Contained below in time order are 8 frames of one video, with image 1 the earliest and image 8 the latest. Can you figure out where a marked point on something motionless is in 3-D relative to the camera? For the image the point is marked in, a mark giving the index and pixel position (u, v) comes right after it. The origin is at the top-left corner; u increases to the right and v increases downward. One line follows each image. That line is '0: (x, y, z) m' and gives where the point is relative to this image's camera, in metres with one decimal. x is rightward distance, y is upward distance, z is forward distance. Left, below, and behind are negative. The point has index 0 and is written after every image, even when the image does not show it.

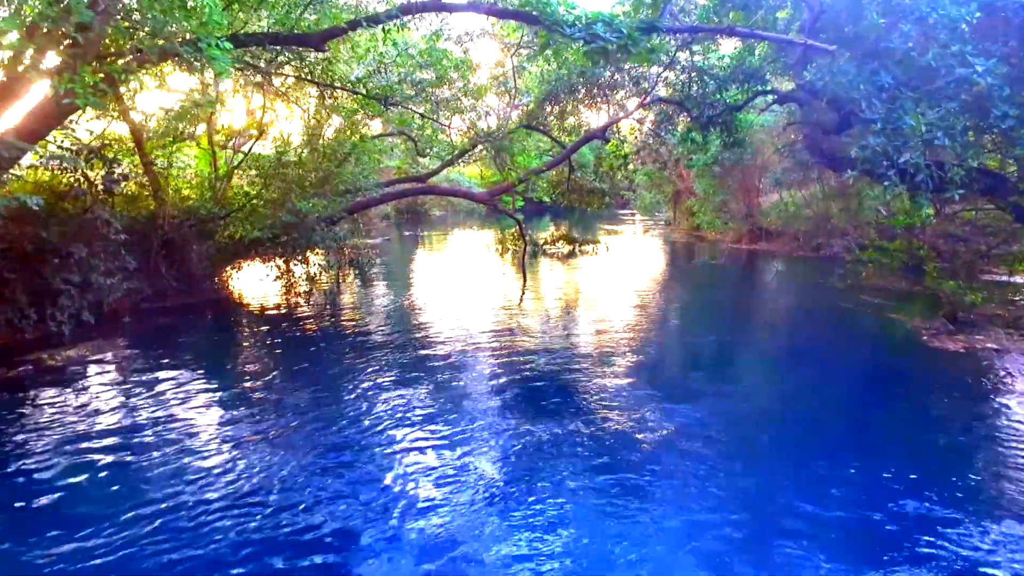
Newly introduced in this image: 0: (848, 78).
0: (+2.7, +1.7, +7.6) m
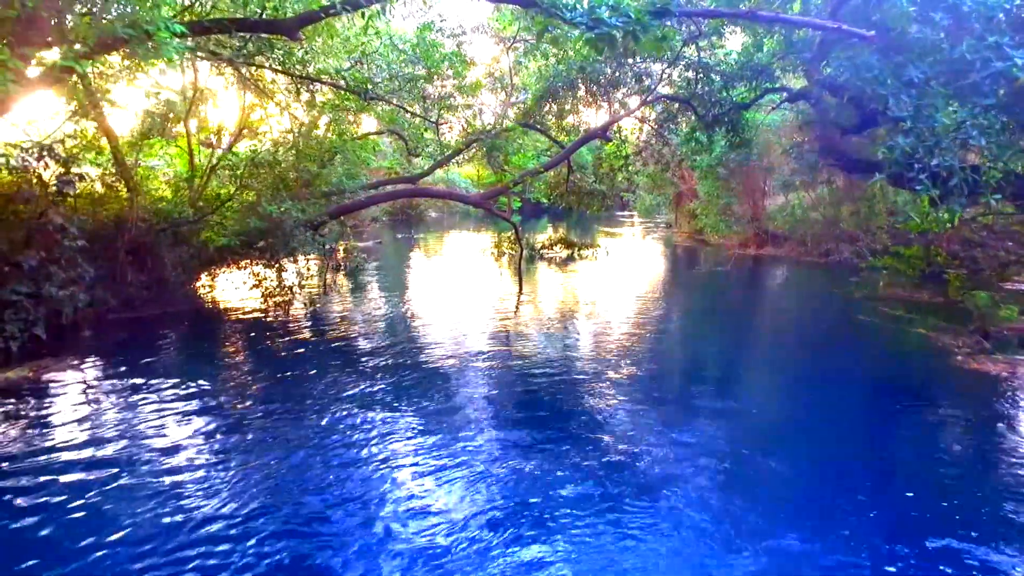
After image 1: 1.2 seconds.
0: (+2.6, +1.6, +7.0) m
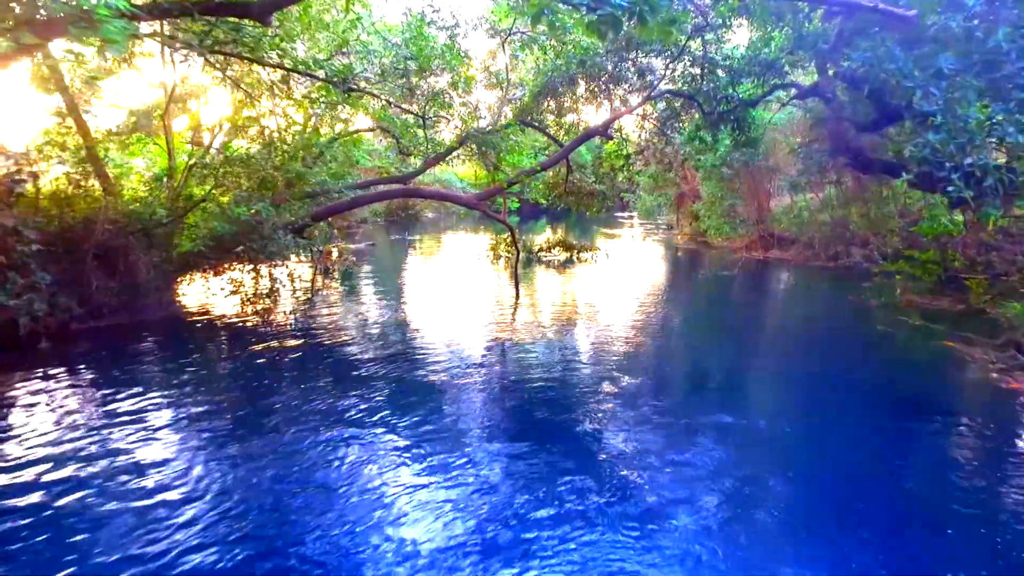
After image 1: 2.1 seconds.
0: (+2.6, +1.5, +6.5) m
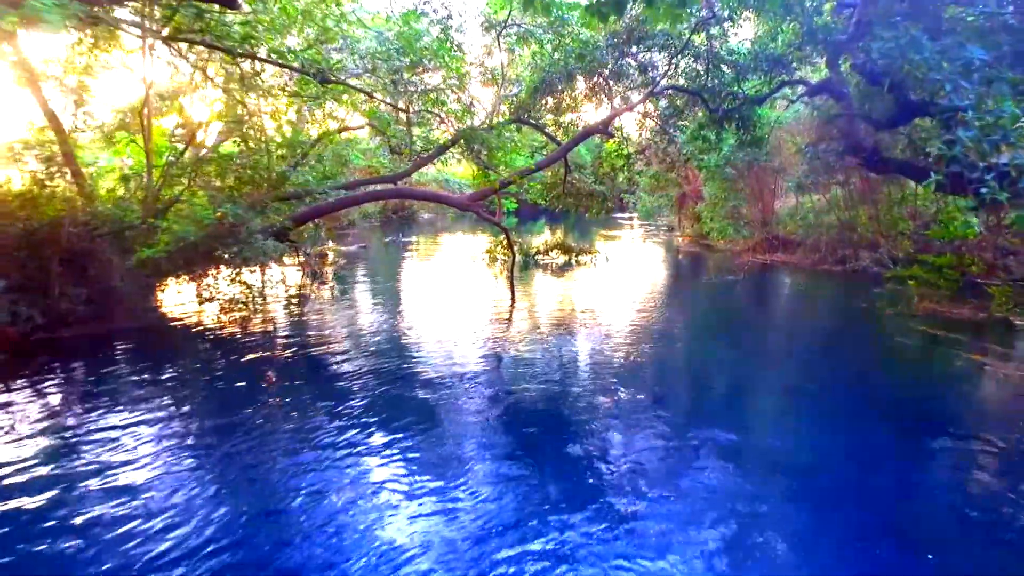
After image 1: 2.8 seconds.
0: (+2.6, +1.4, +6.0) m
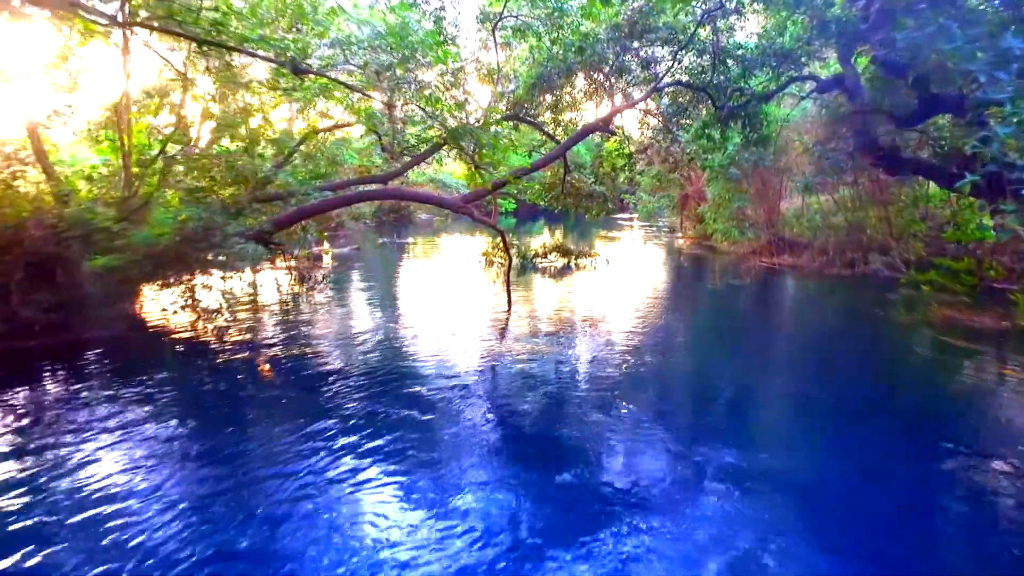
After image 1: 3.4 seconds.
0: (+2.5, +1.4, +5.5) m
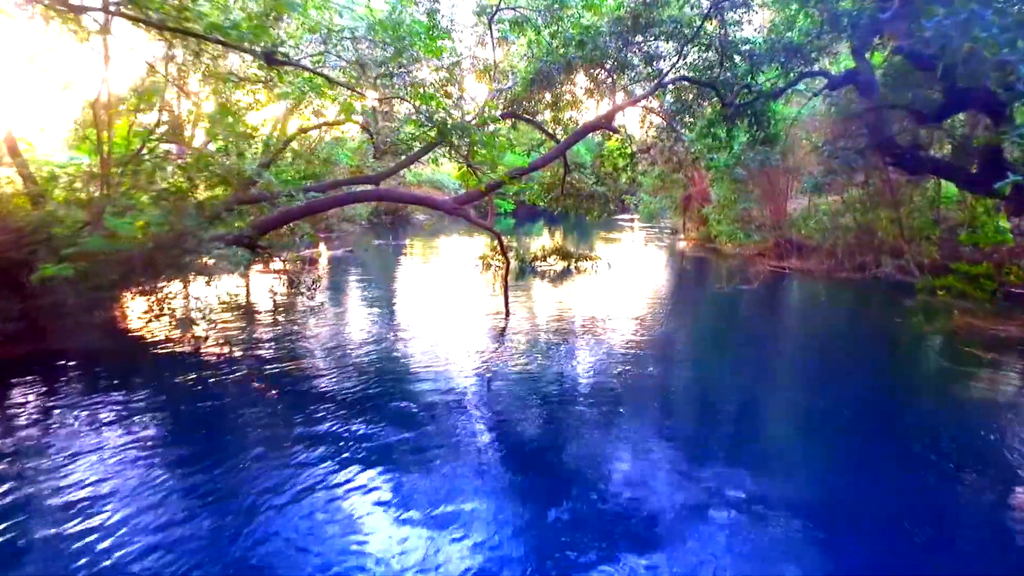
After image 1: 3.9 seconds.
0: (+2.5, +1.3, +5.1) m
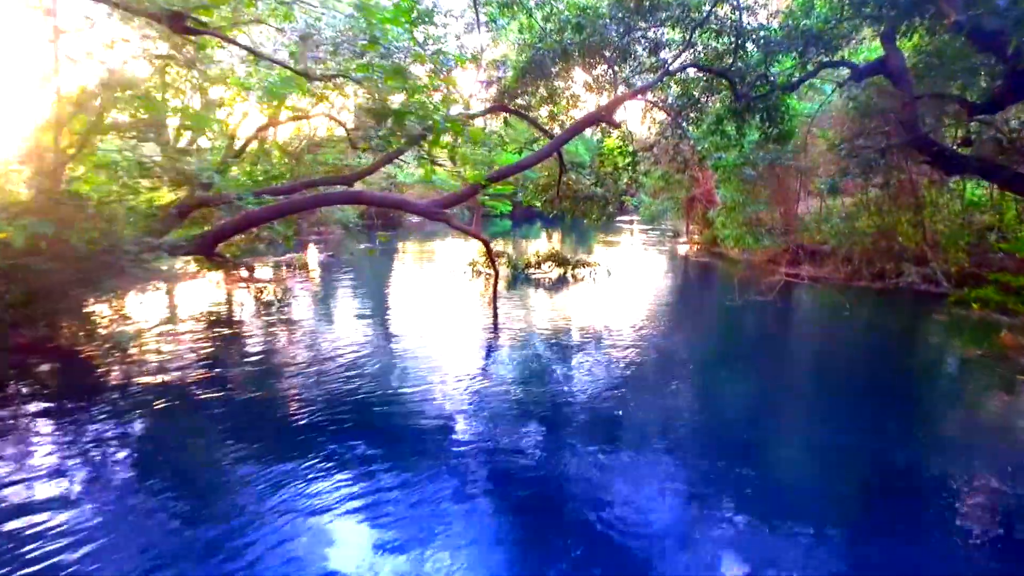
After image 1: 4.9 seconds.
0: (+2.4, +1.2, +4.1) m
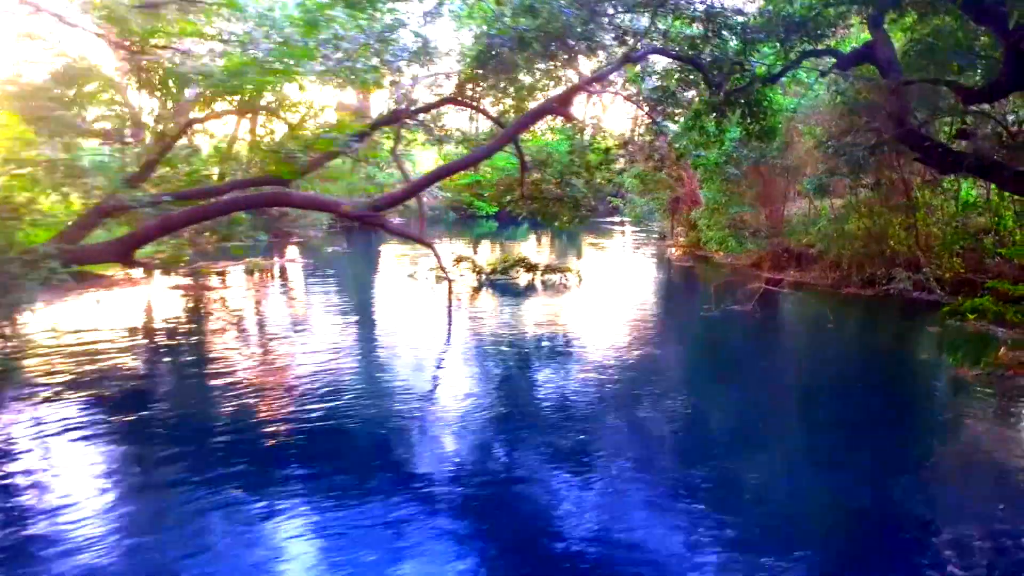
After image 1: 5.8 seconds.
0: (+2.0, +1.1, +3.4) m
